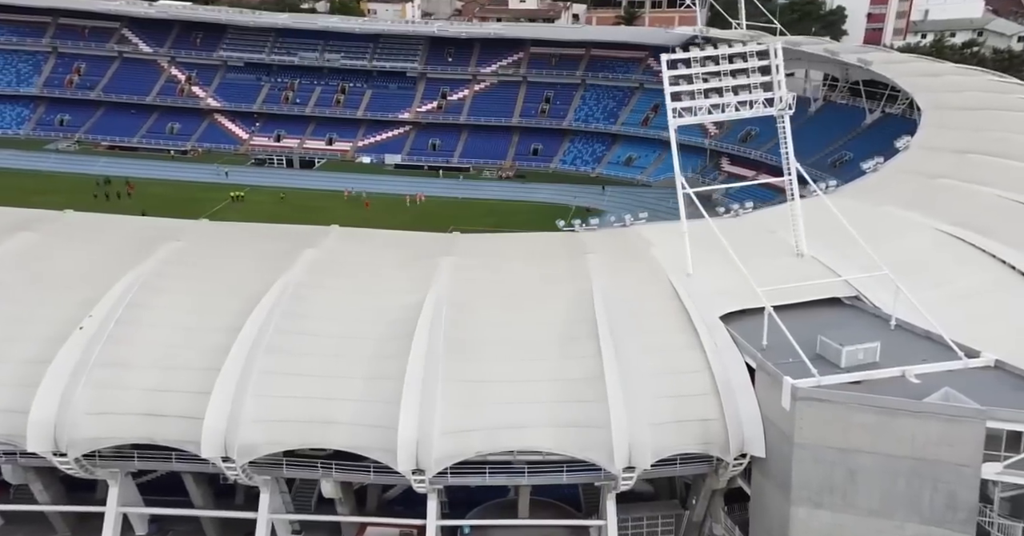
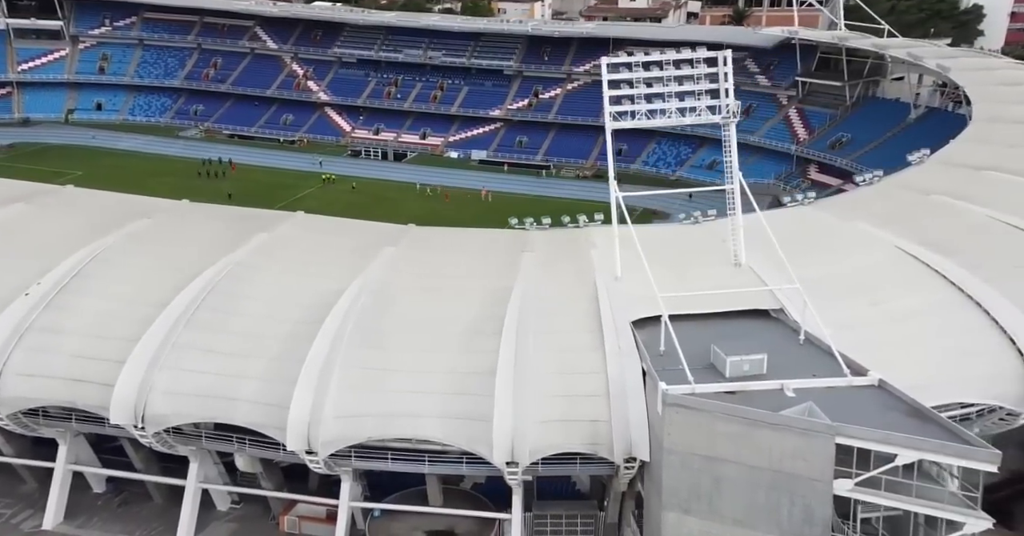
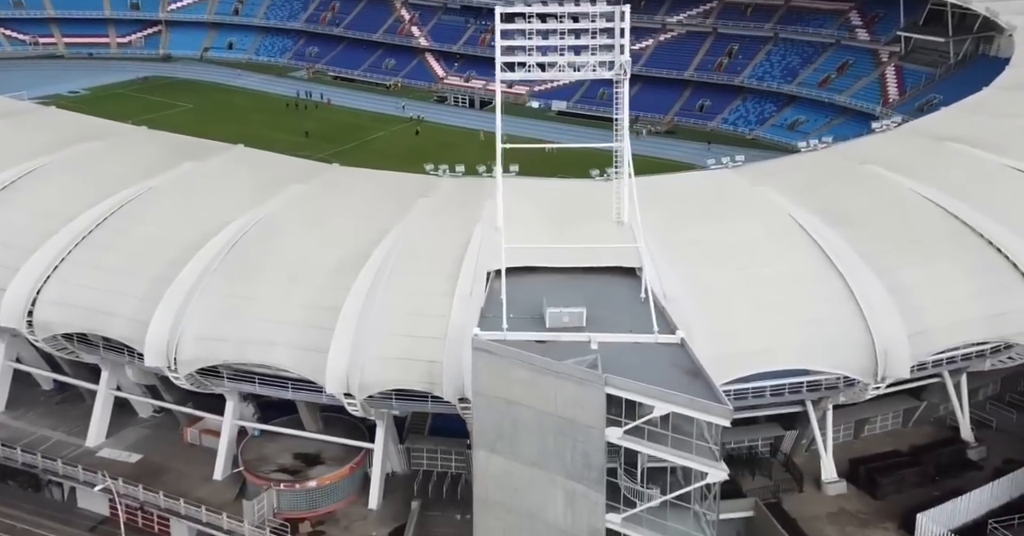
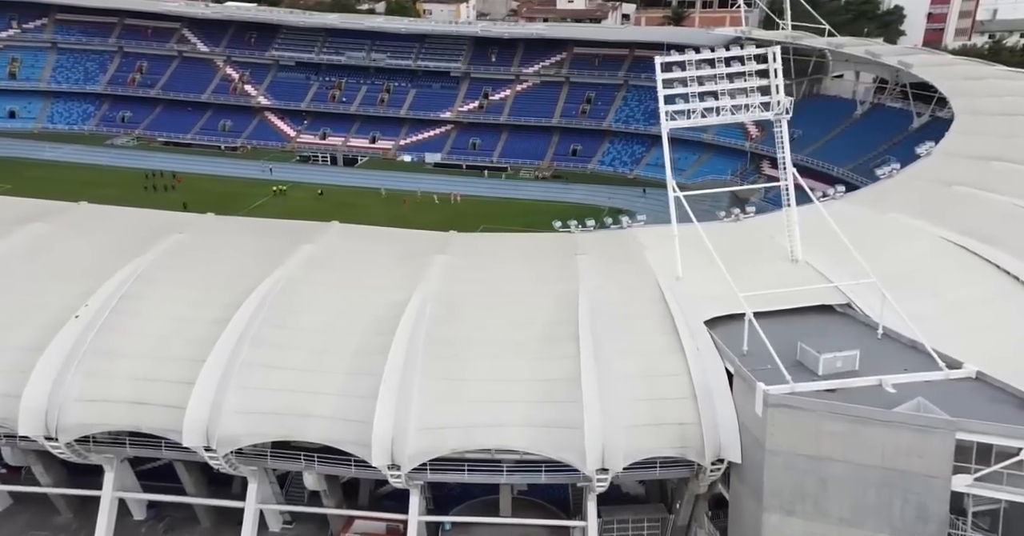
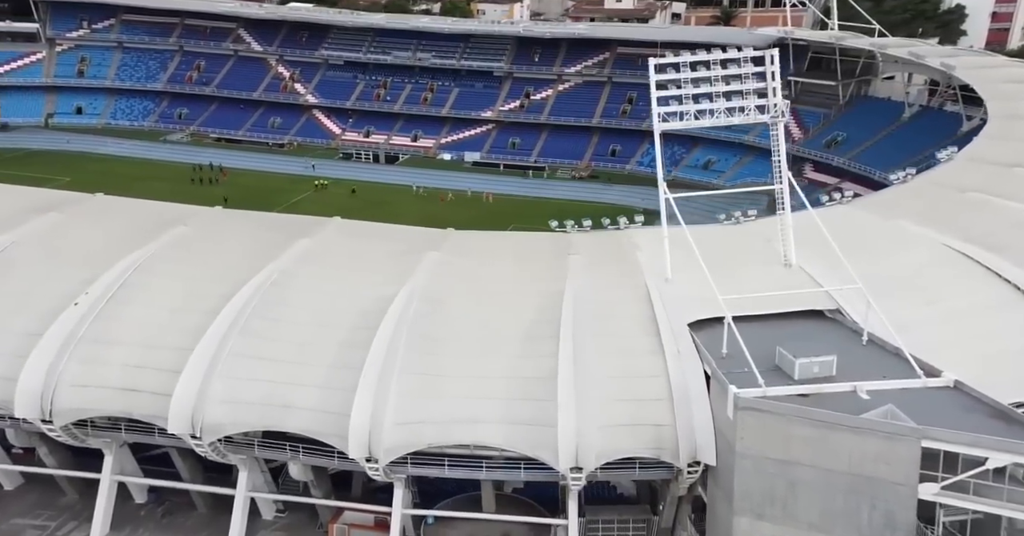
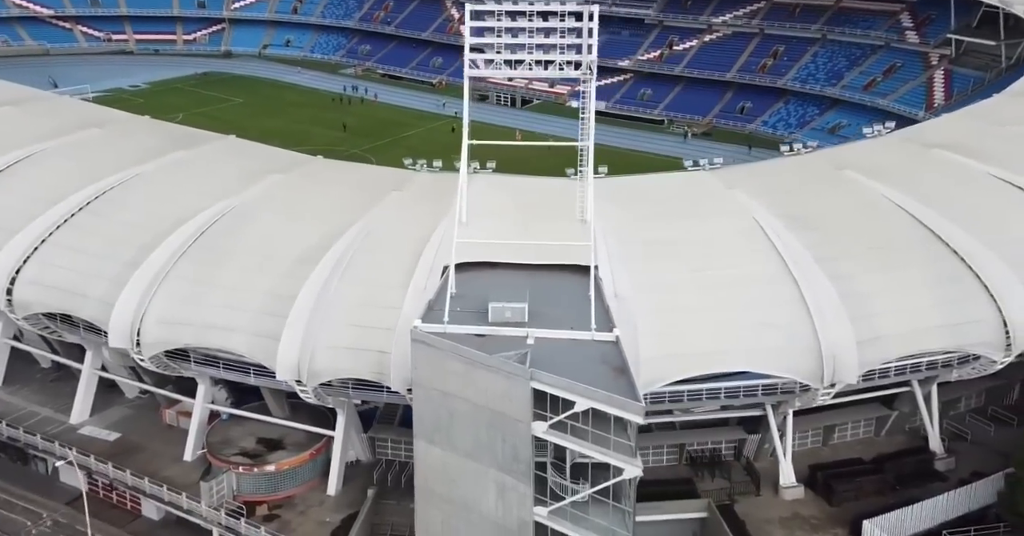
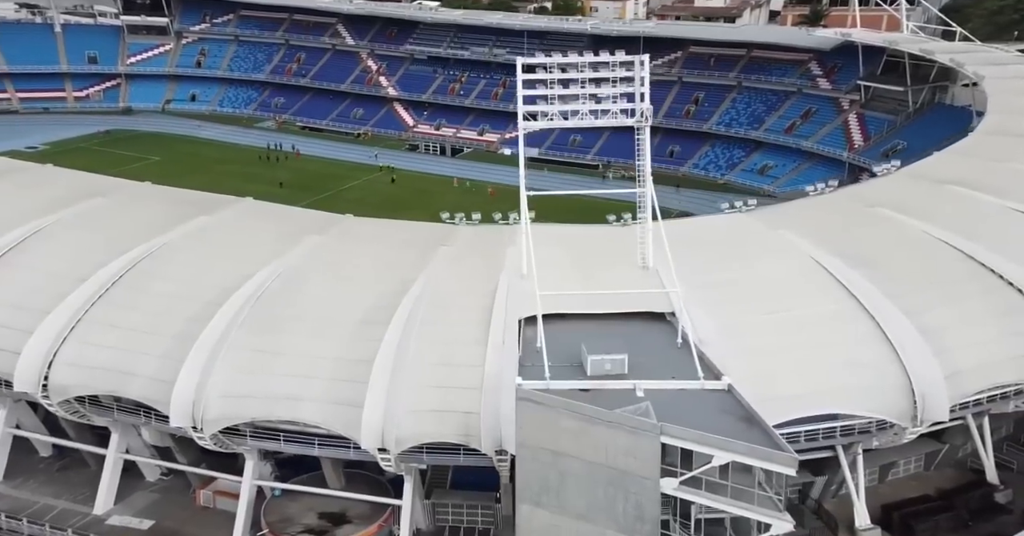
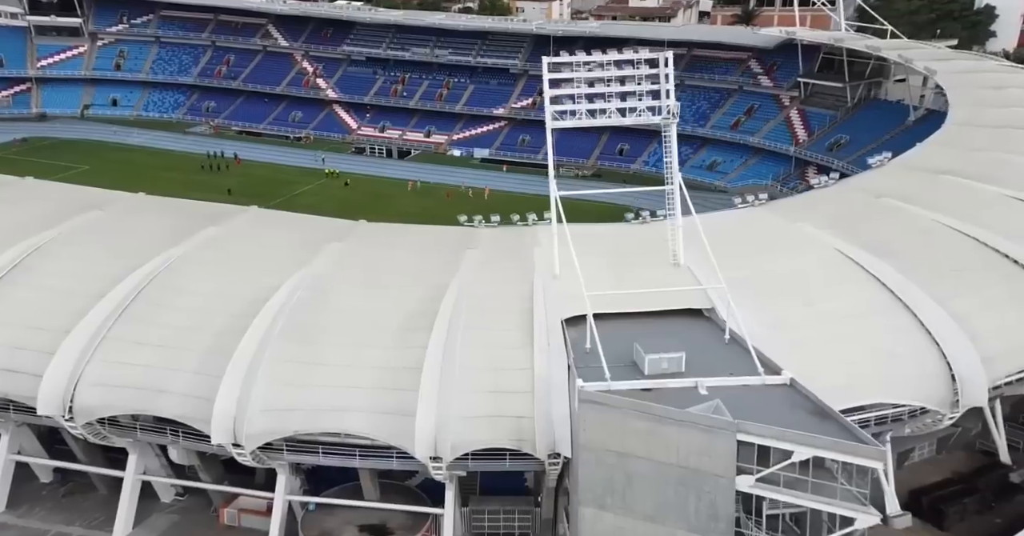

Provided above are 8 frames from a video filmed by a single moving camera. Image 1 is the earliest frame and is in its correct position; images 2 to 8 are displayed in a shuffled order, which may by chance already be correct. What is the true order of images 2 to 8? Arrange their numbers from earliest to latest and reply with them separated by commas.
4, 5, 2, 8, 7, 3, 6
